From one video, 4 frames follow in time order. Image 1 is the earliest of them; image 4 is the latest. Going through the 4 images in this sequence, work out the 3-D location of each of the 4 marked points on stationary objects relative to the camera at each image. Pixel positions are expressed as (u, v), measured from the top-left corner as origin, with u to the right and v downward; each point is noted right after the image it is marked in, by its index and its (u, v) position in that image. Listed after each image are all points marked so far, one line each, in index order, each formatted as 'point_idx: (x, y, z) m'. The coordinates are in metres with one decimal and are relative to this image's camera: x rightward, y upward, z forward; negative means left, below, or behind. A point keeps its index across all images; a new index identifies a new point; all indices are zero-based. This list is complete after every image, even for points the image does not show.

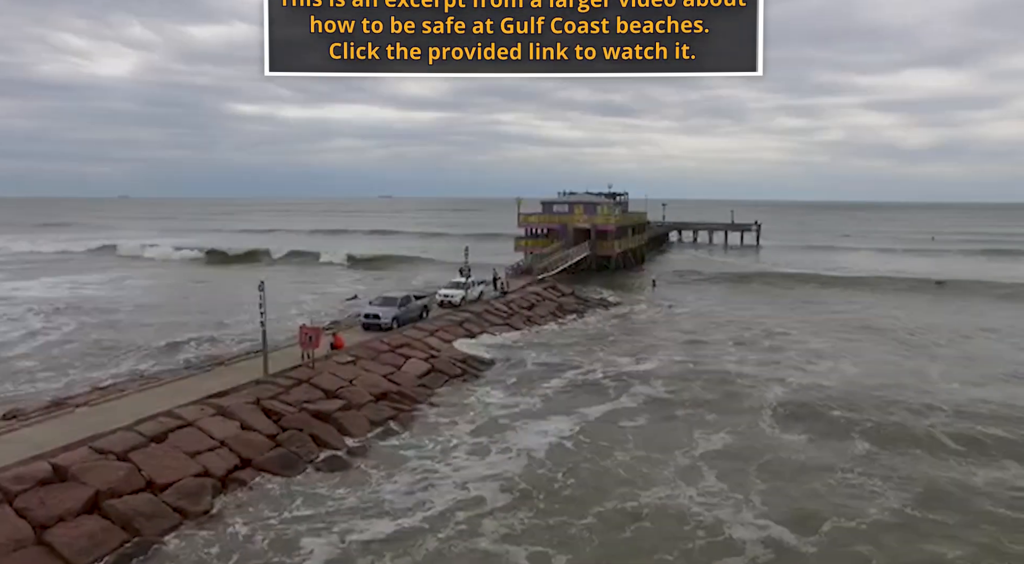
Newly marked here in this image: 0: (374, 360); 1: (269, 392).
0: (-3.8, -2.2, +19.3) m
1: (-5.5, -2.5, +15.8) m
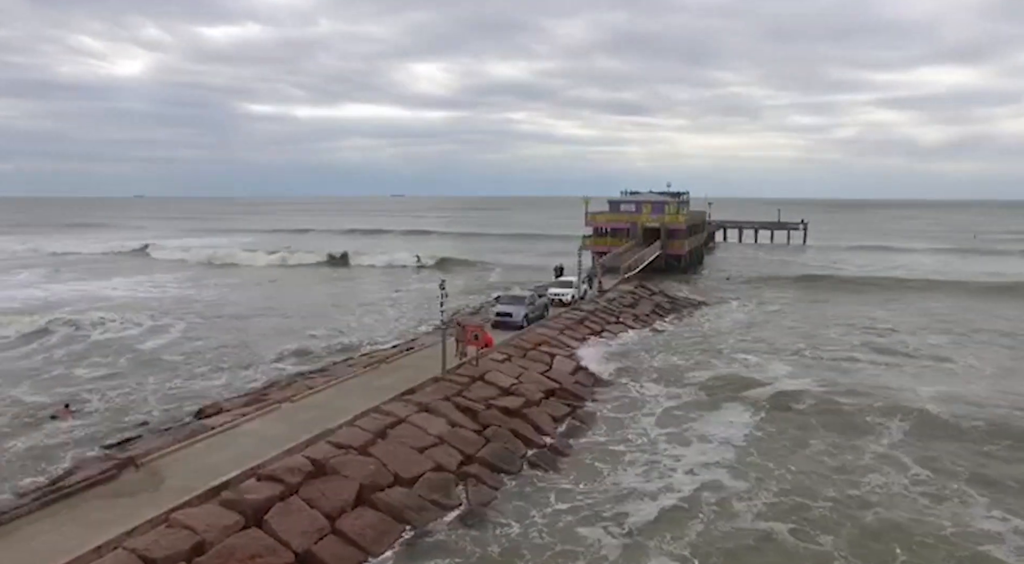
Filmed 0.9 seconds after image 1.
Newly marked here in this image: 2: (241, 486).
0: (+0.4, -2.2, +19.6) m
1: (-1.3, -2.5, +16.1) m
2: (-4.1, -3.1, +10.6) m
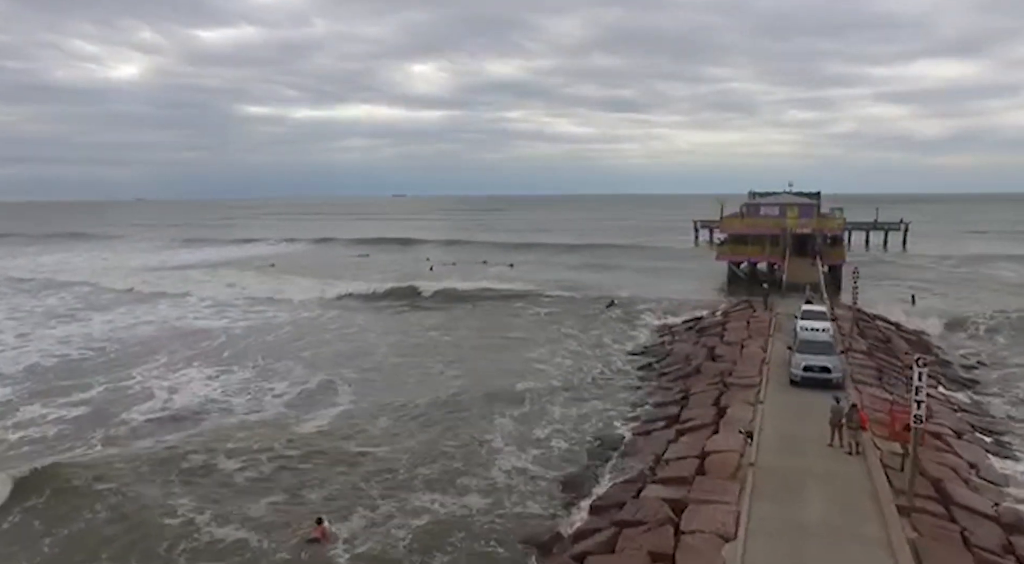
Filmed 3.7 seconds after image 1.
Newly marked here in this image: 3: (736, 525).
0: (+7.9, -3.2, +13.1) m
1: (+6.2, -3.5, +9.6) m
2: (+3.4, -4.2, +4.1) m
3: (+3.1, -3.5, +9.8) m
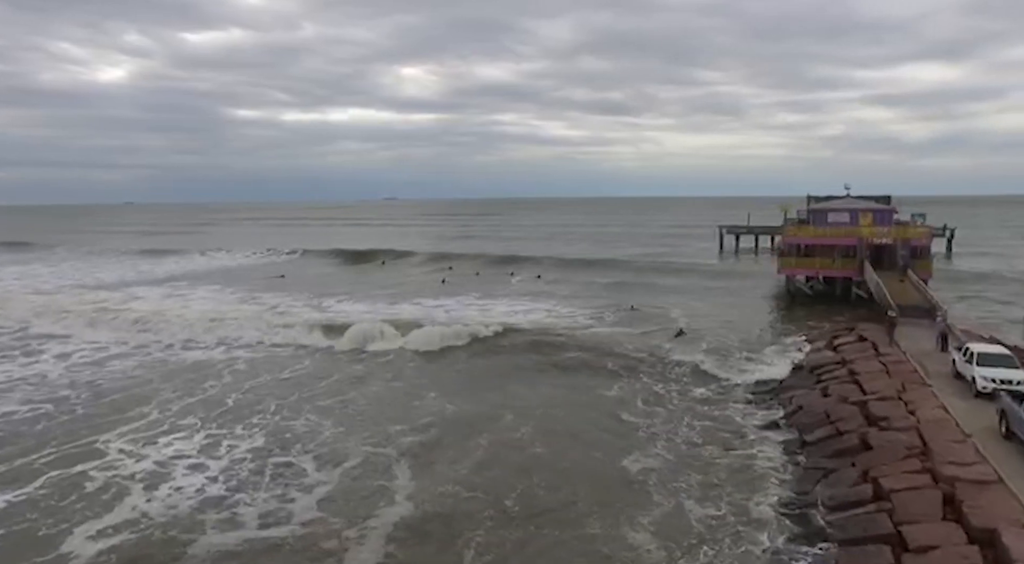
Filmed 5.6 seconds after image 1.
0: (+10.1, -4.0, +7.7) m
1: (+8.5, -4.3, +4.2) m
2: (+5.8, -5.0, -1.4) m
3: (+5.4, -4.3, +4.3) m
